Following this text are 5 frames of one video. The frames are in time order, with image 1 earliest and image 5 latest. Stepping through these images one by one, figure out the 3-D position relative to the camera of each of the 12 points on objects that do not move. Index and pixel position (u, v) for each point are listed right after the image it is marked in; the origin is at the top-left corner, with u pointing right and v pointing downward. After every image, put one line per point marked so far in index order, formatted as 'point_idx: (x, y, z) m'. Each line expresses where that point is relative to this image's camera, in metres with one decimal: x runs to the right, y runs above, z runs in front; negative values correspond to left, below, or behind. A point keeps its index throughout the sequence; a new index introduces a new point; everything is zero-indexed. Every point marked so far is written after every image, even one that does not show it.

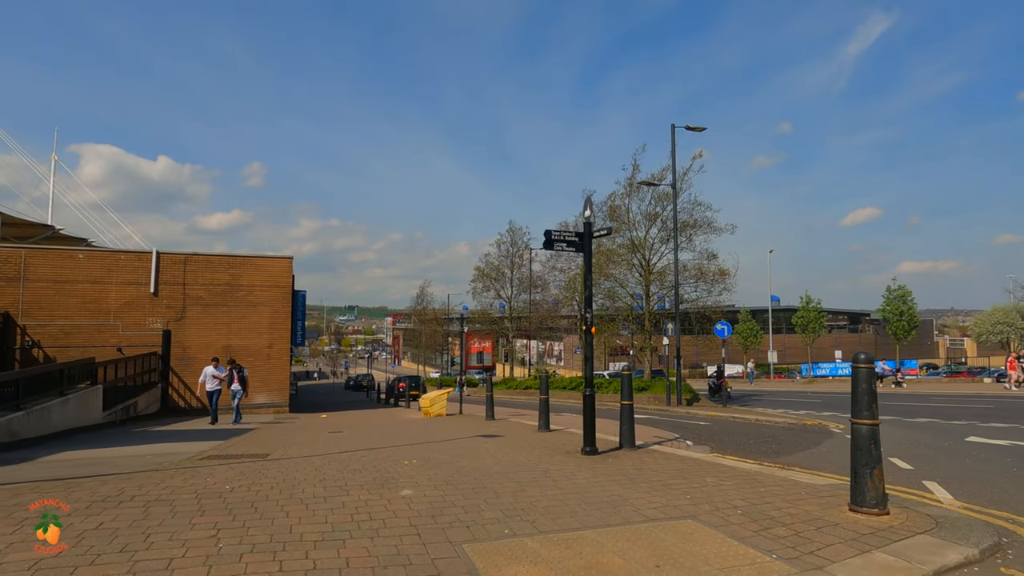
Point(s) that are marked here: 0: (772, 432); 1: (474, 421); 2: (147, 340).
0: (+7.6, -4.3, +14.2) m
1: (-1.2, -4.2, +15.0) m
2: (-13.7, -2.0, +18.1) m
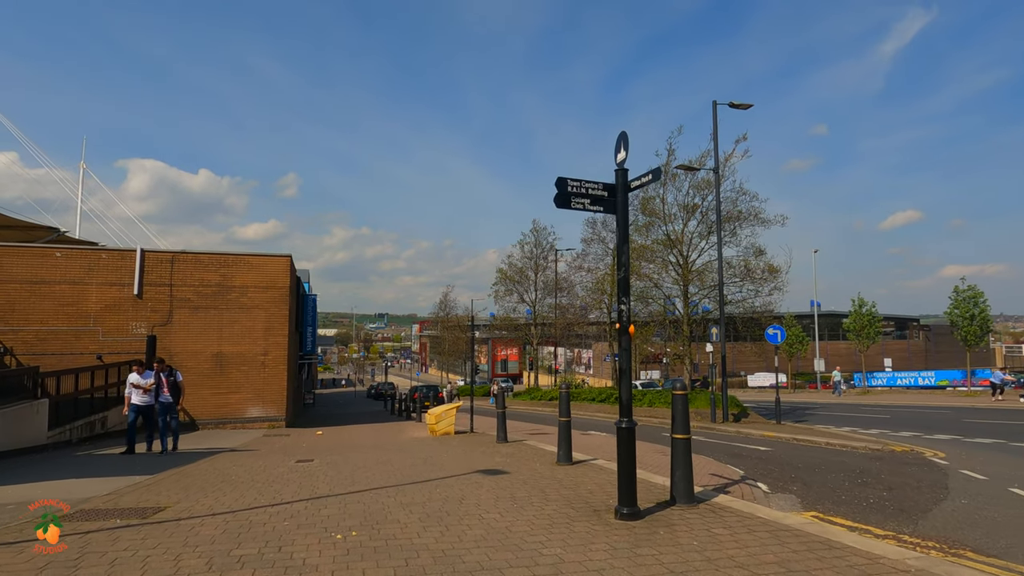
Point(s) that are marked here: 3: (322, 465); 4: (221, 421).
0: (+8.0, -4.1, +11.1) m
1: (-0.8, -4.1, +12.6) m
2: (-13.0, -2.0, +16.4) m
3: (-3.5, -3.3, +9.0) m
4: (-10.3, -4.7, +17.2) m
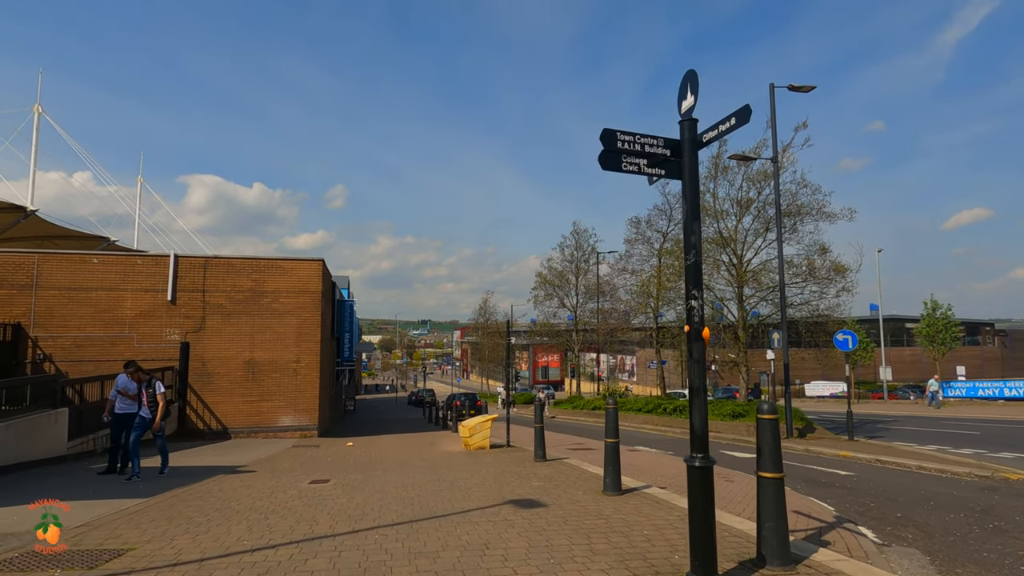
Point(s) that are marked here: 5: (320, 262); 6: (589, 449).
0: (+8.8, -4.0, +9.1) m
1: (+0.2, -4.1, +11.3) m
2: (-11.7, -2.2, +16.2) m
3: (-2.9, -3.3, +8.0) m
4: (-9.0, -4.9, +16.7) m
5: (-7.2, +1.0, +18.1) m
6: (+2.4, -5.0, +15.0) m
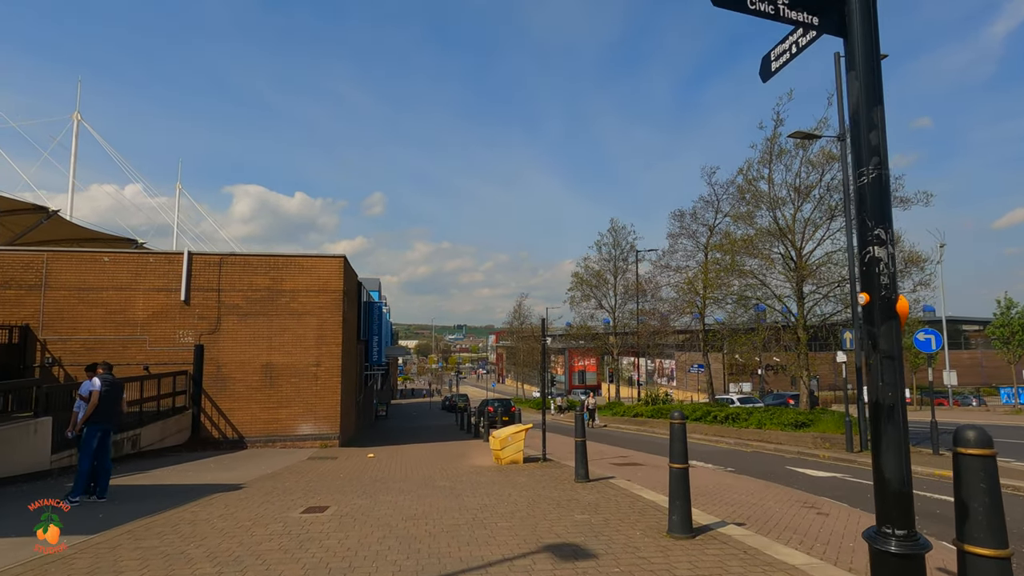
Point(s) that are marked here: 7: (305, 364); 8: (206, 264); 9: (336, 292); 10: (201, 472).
0: (+9.4, -3.7, +6.8) m
1: (+0.9, -3.9, +9.6) m
2: (-10.6, -2.2, +15.3) m
3: (-2.4, -3.1, +6.5) m
4: (-7.8, -4.9, +15.6) m
5: (-6.0, +1.0, +16.9) m
6: (+3.4, -4.8, +13.1) m
7: (-6.9, -2.5, +16.0) m
8: (-10.1, +0.8, +15.8) m
9: (-6.0, -0.1, +16.4) m
10: (-6.7, -4.0, +10.3) m
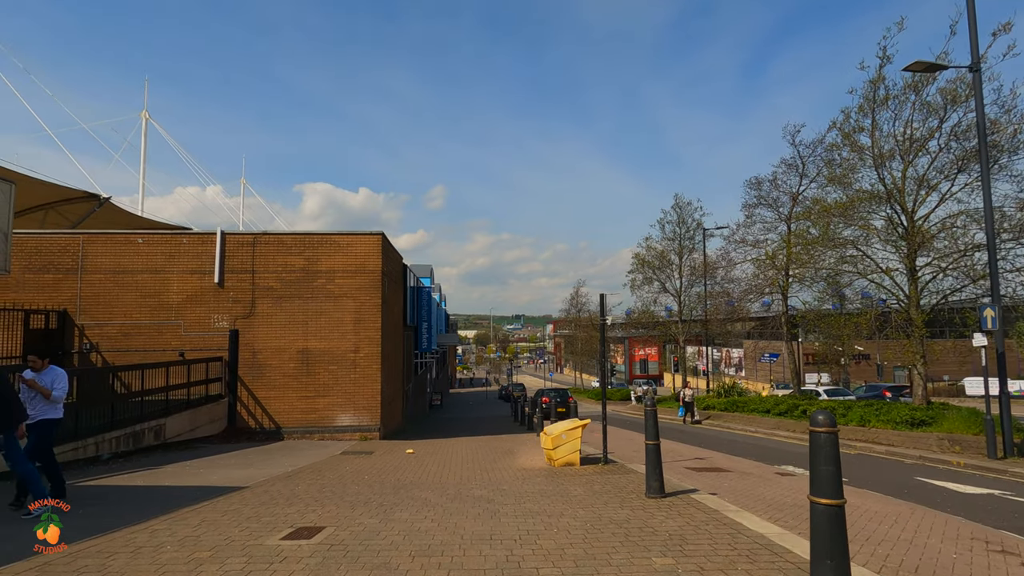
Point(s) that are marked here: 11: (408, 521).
0: (+9.8, -3.0, +3.7) m
1: (+1.7, -3.3, +7.5) m
2: (-9.0, -1.7, +14.5) m
3: (-1.9, -2.6, +4.8) m
4: (-6.2, -4.3, +14.6) m
5: (-4.3, +1.7, +15.5) m
6: (+4.7, -4.1, +10.7) m
7: (-5.3, -1.9, +14.8) m
8: (-8.5, +1.3, +14.9) m
9: (-4.4, +0.5, +15.1) m
10: (-5.7, -3.5, +9.2) m
11: (-1.3, -2.9, +6.0) m
